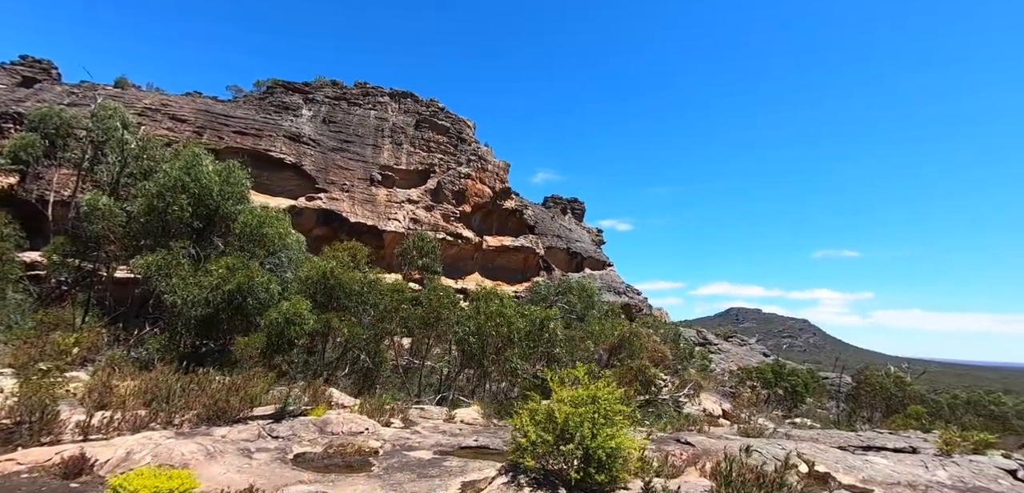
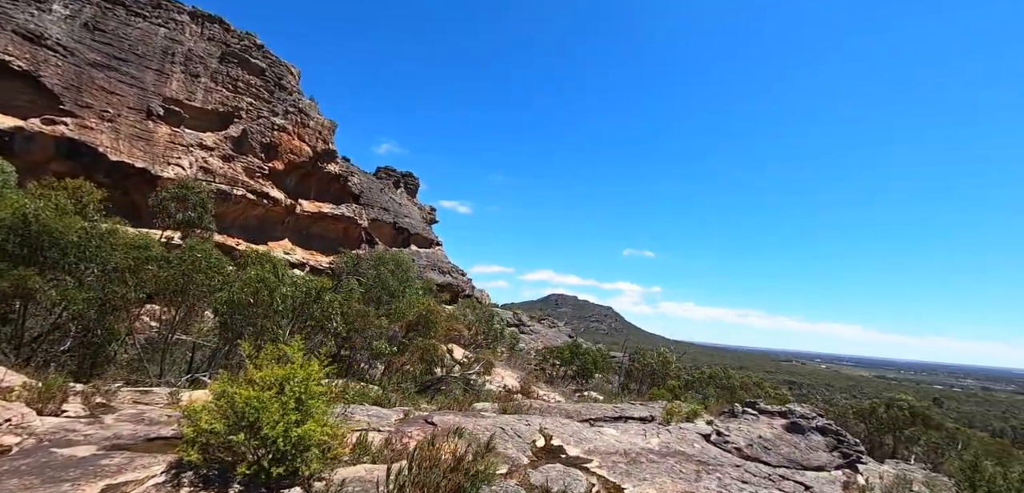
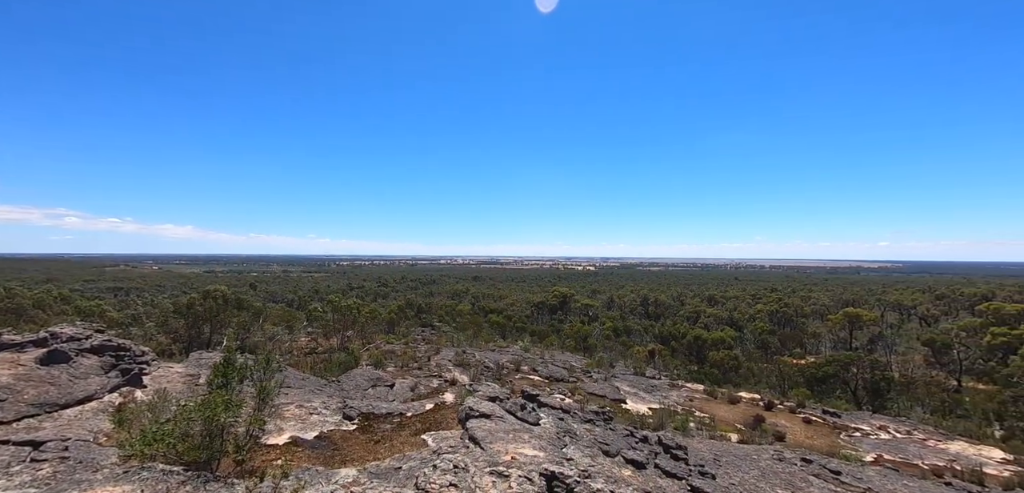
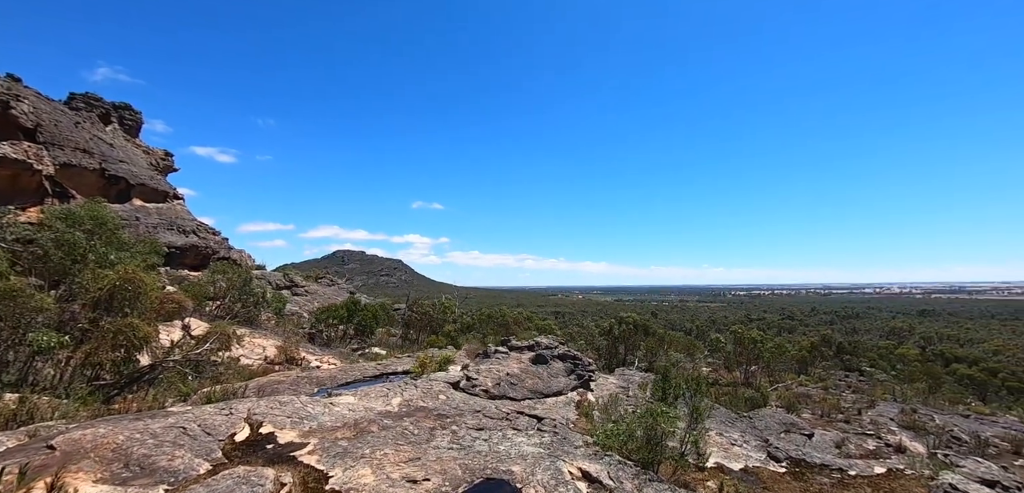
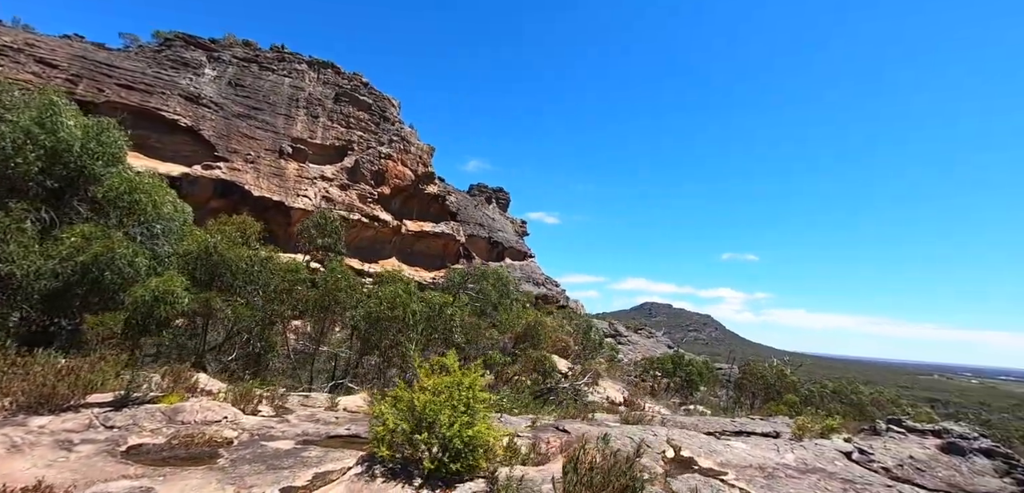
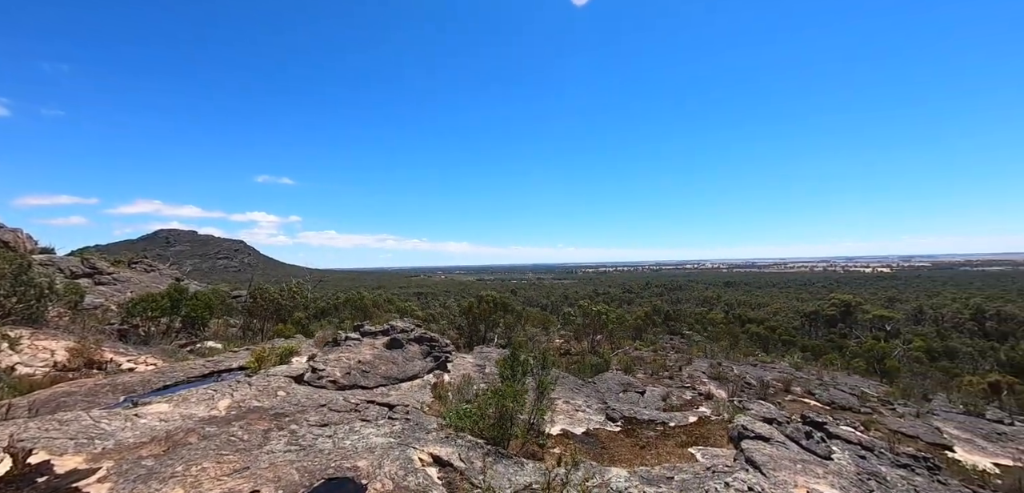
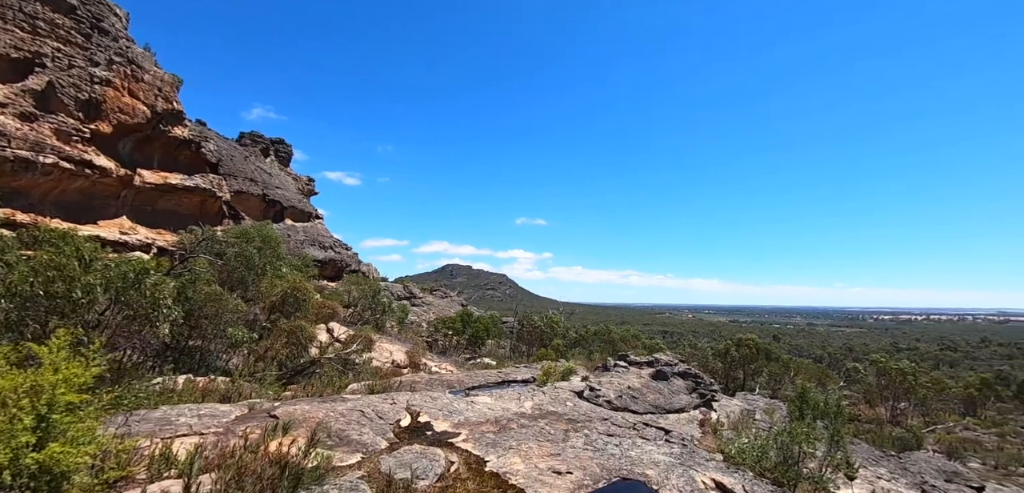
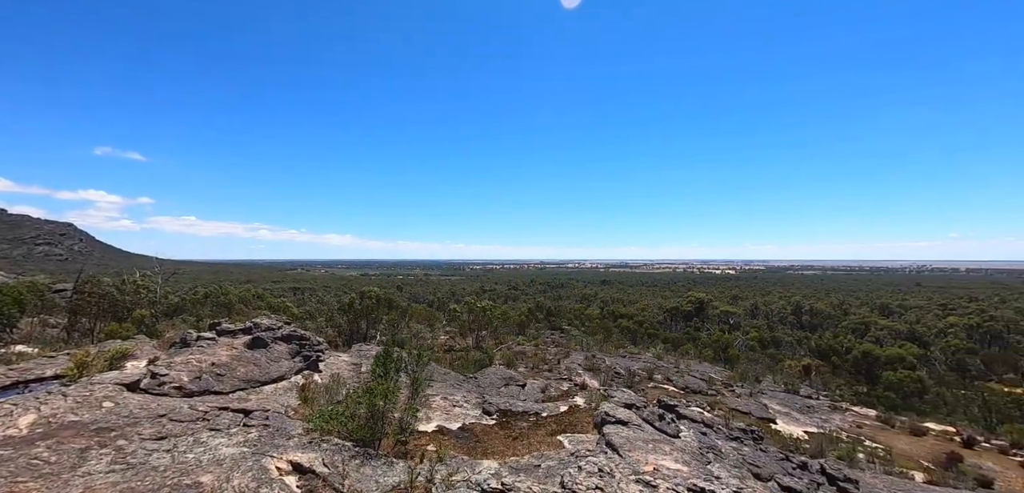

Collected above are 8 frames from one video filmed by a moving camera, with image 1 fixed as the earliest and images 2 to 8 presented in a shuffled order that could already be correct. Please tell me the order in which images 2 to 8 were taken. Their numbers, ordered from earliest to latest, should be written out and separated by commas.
5, 2, 7, 4, 6, 8, 3
